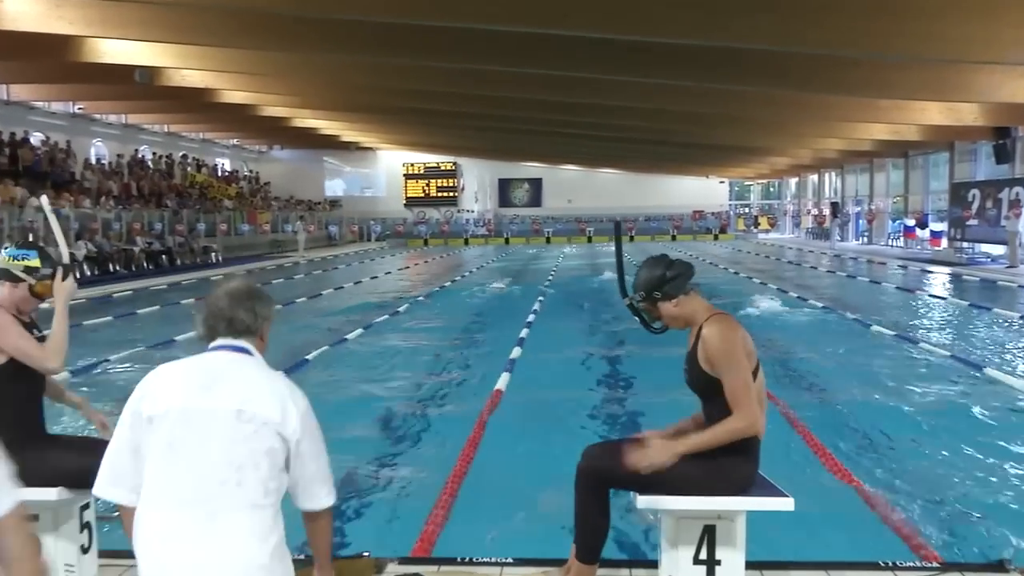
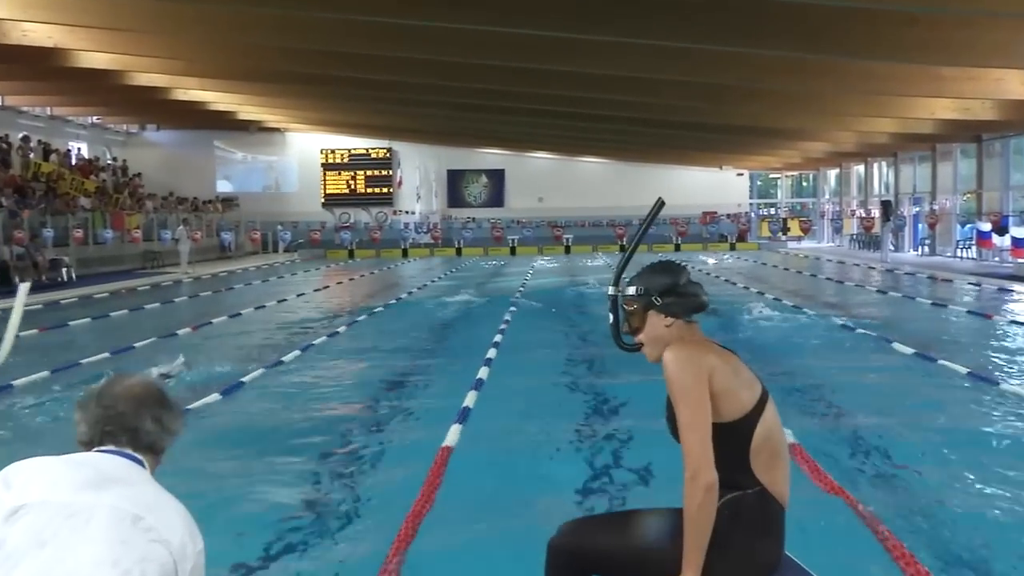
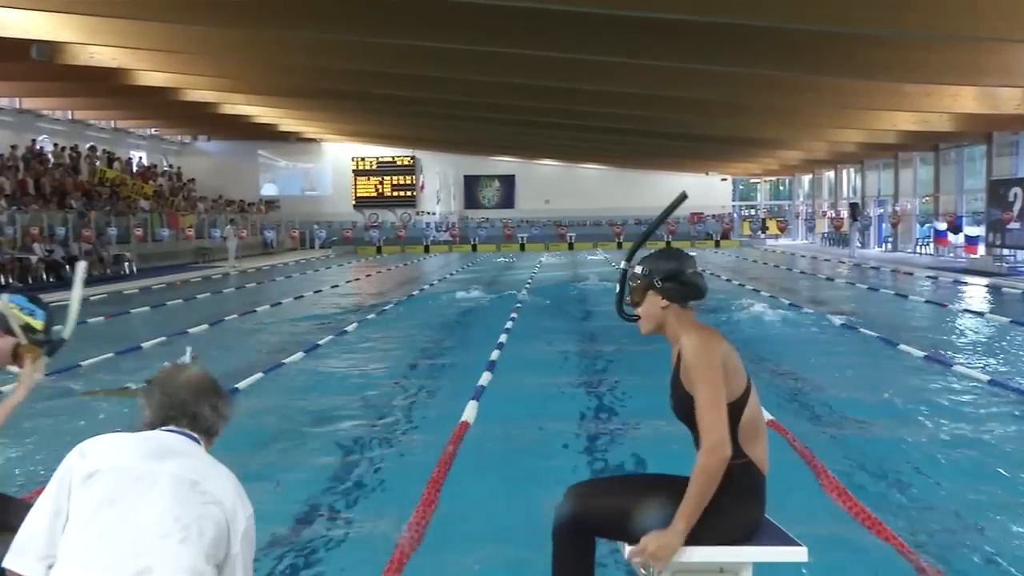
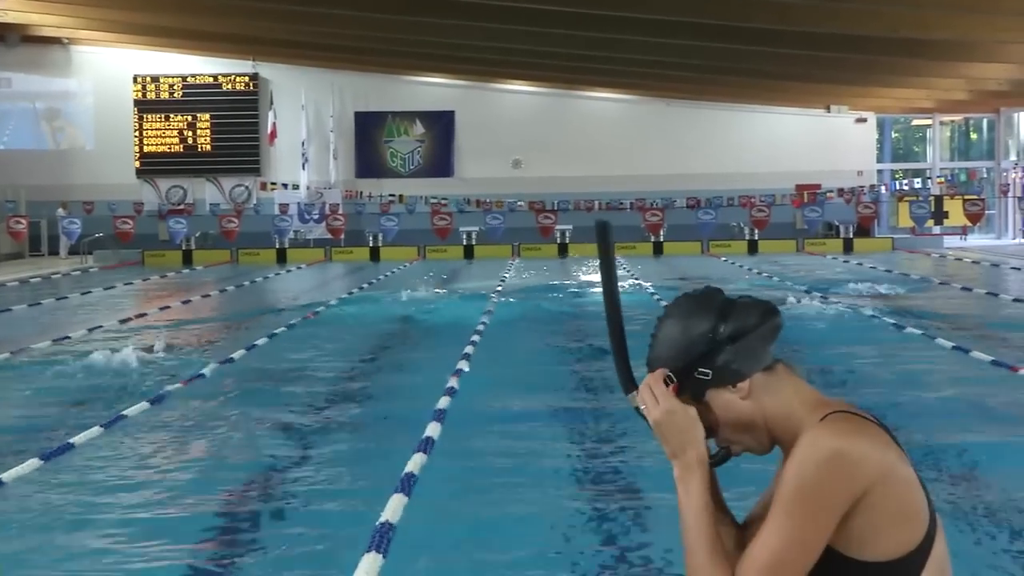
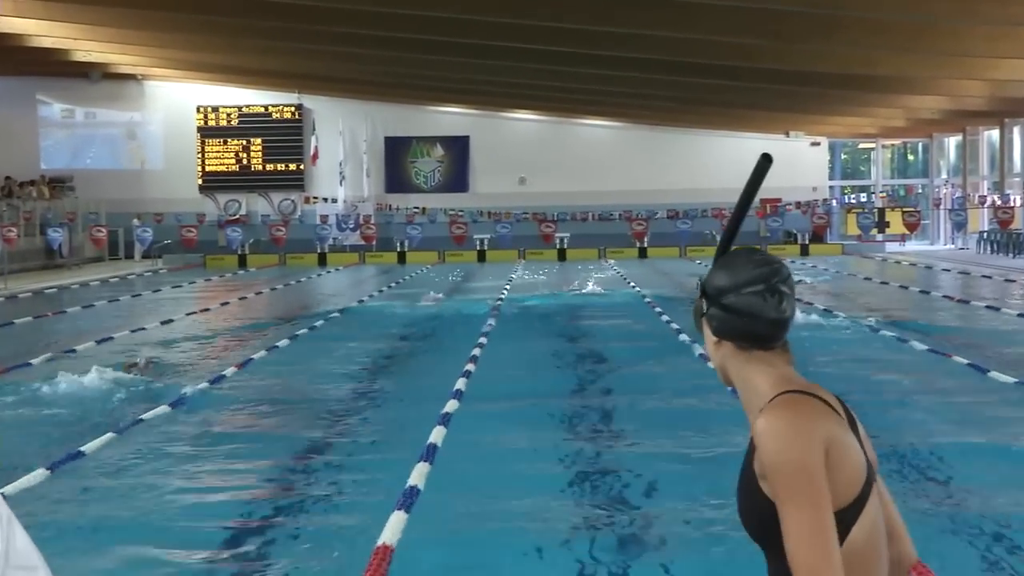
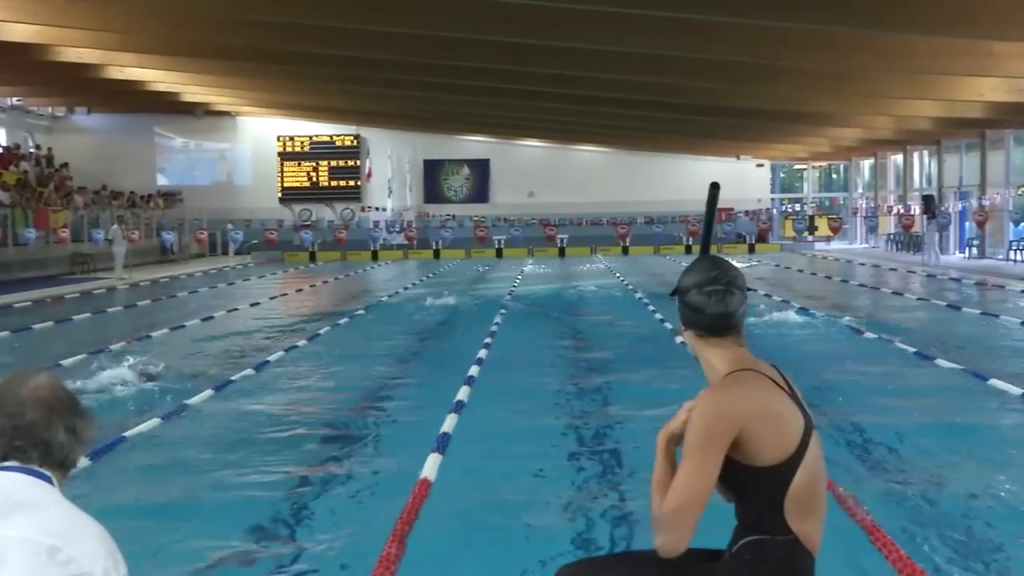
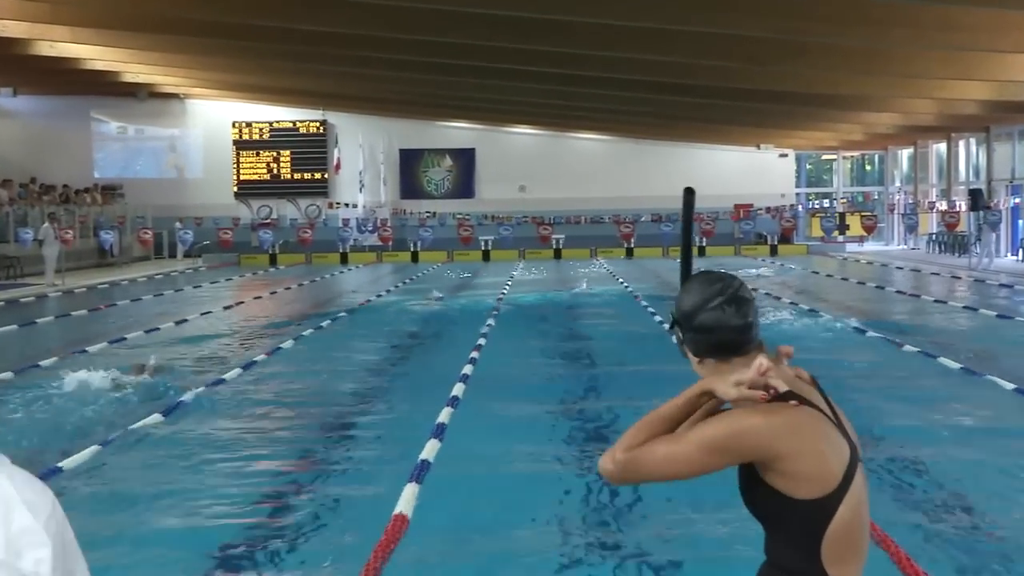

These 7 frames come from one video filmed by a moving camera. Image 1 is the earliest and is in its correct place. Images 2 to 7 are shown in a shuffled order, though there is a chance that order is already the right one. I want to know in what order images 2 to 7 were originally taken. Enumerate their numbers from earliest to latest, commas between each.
3, 2, 6, 7, 5, 4
